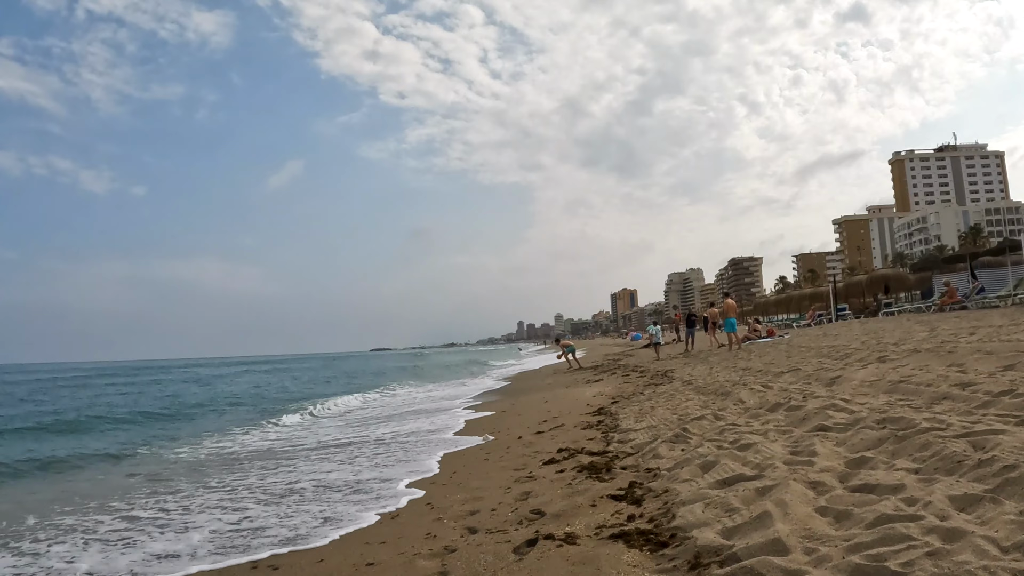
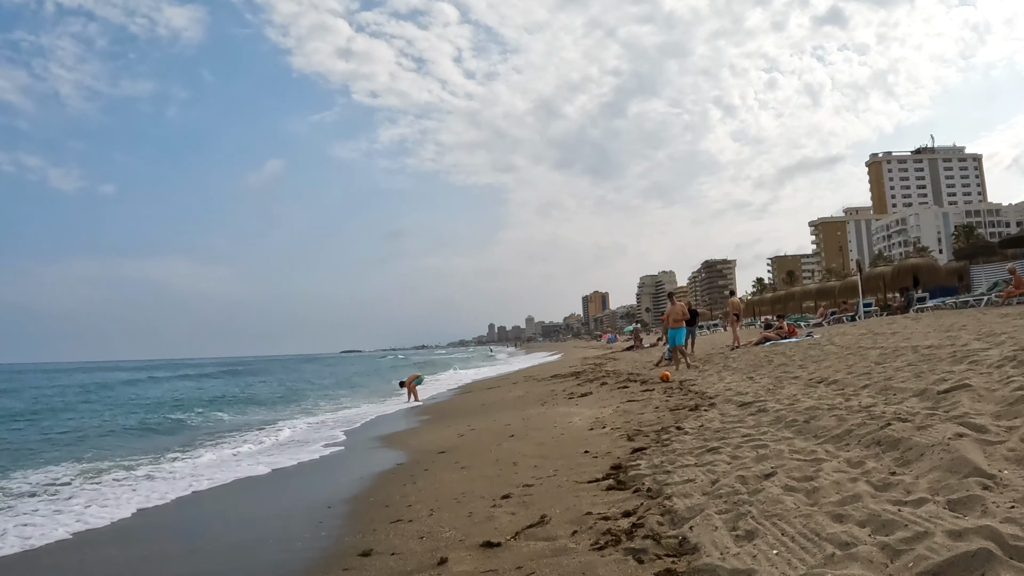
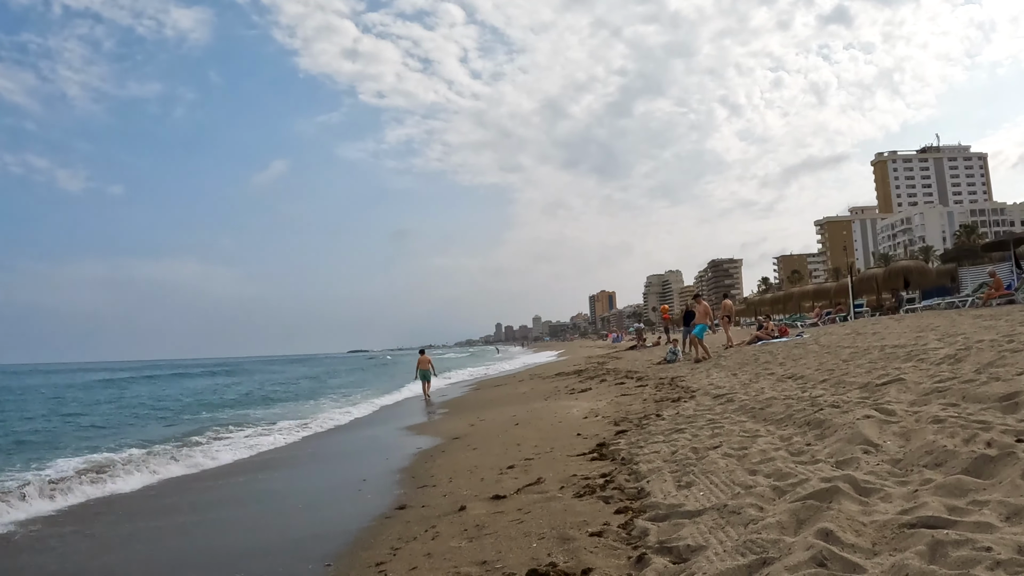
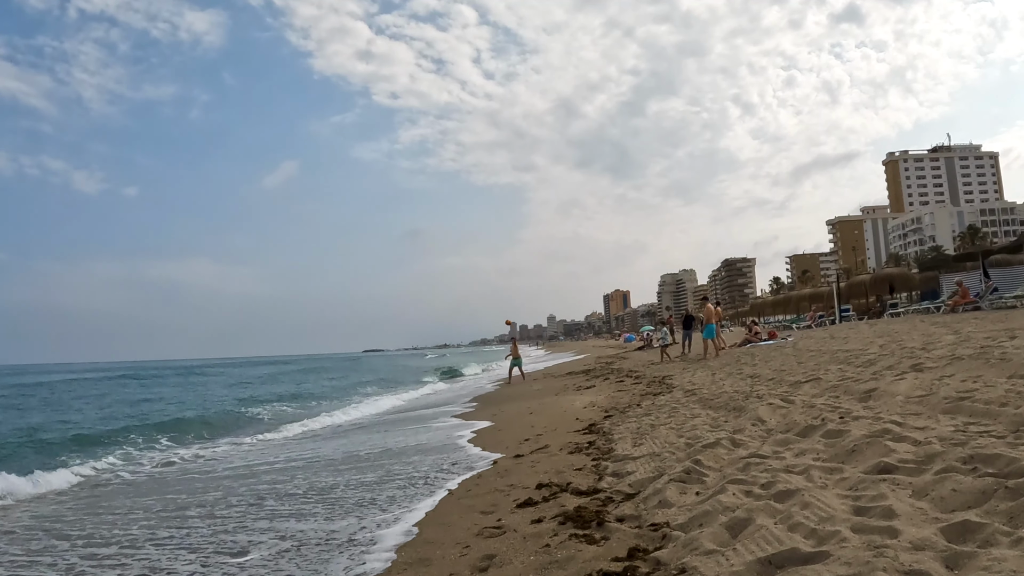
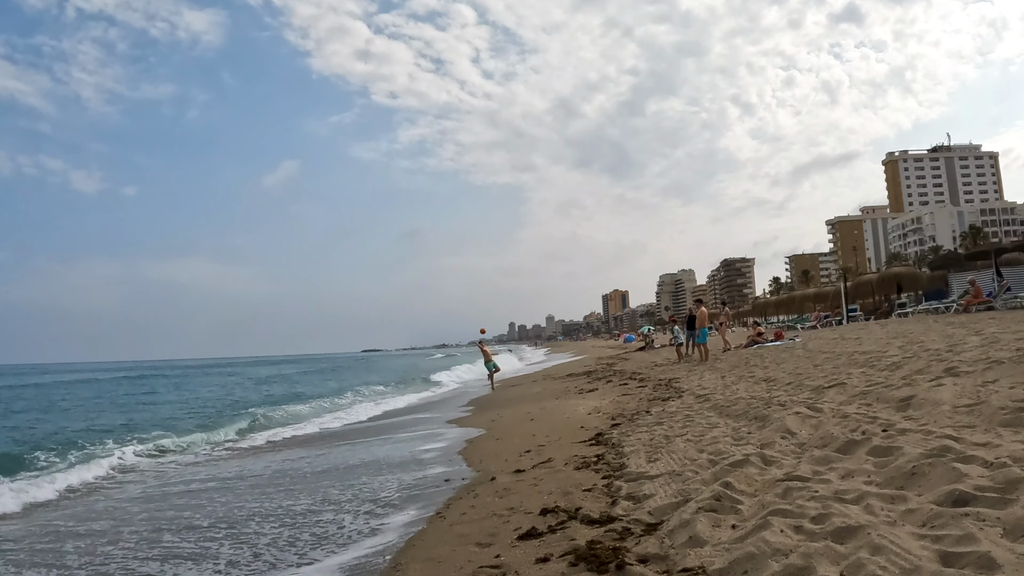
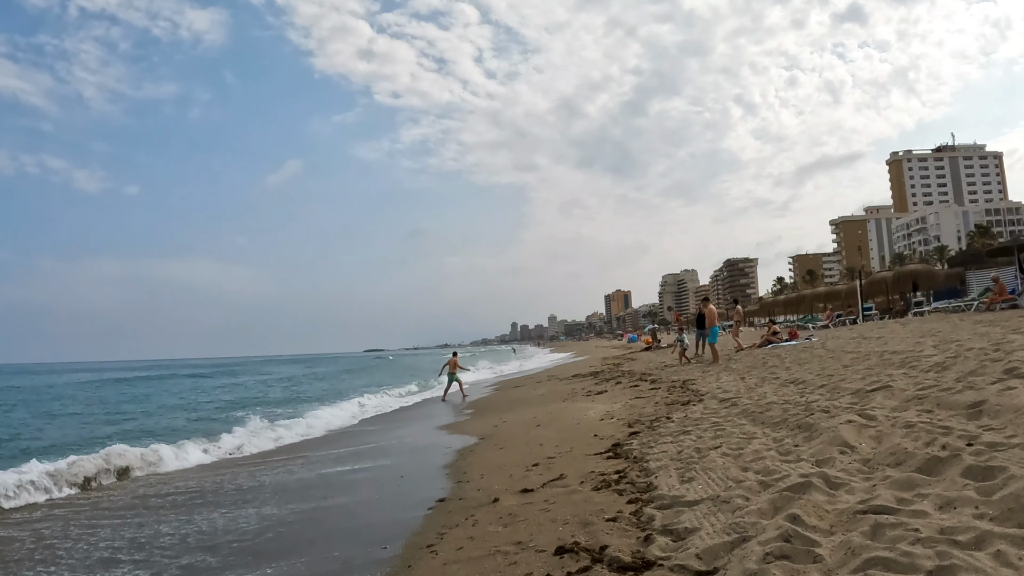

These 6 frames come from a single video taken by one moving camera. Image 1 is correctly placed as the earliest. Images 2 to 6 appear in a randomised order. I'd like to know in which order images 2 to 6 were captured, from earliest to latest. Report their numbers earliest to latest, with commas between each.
4, 5, 6, 3, 2
